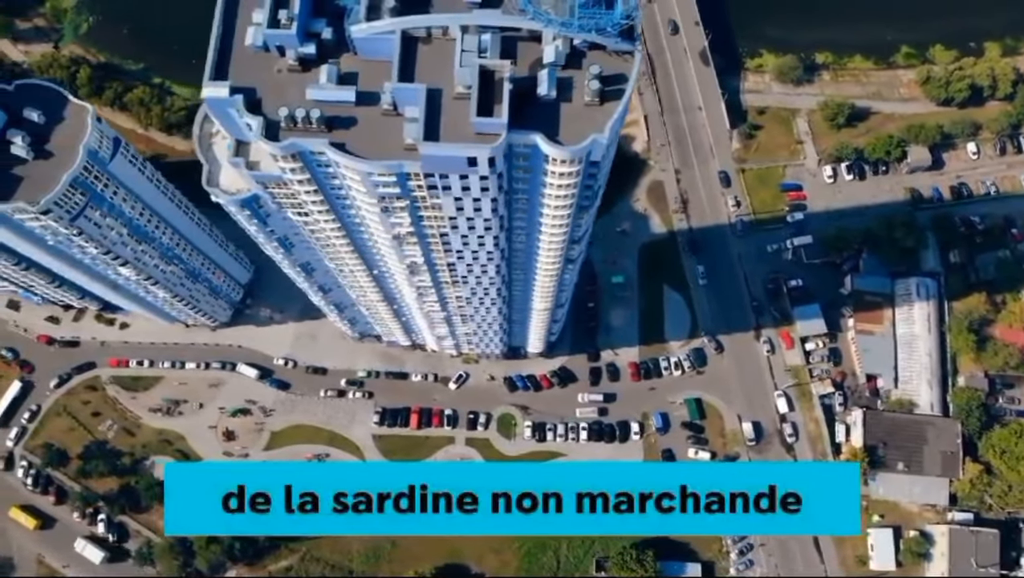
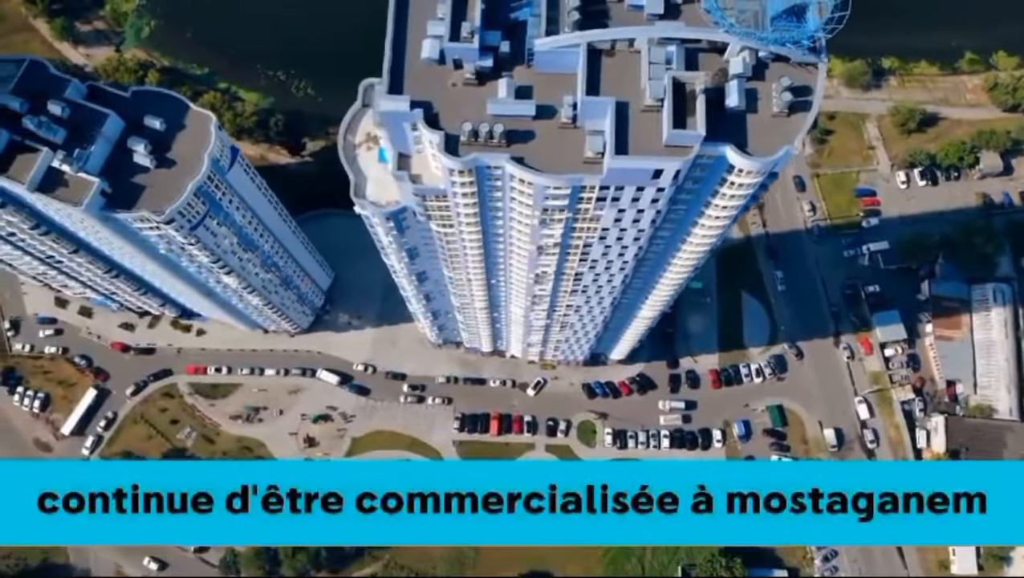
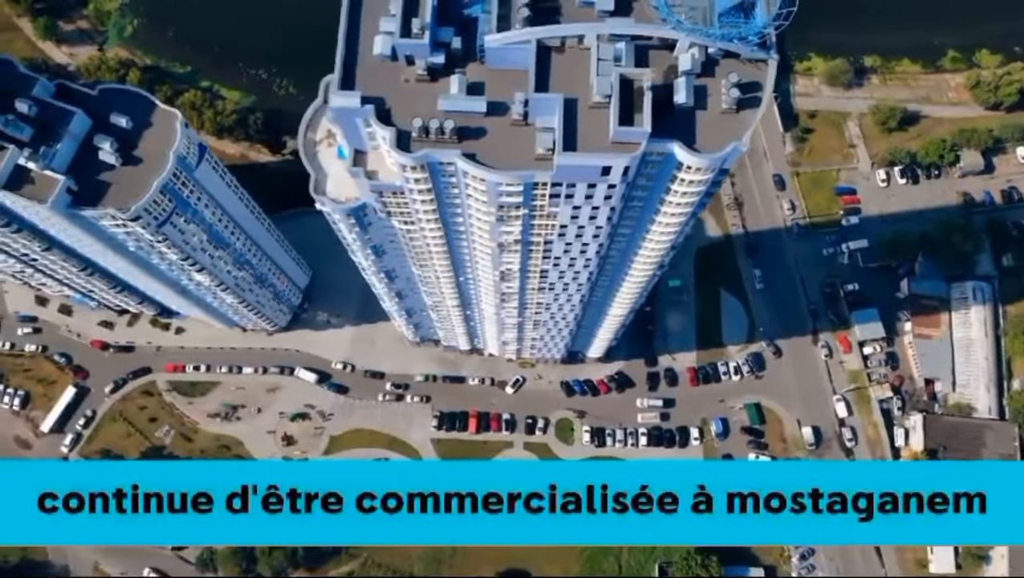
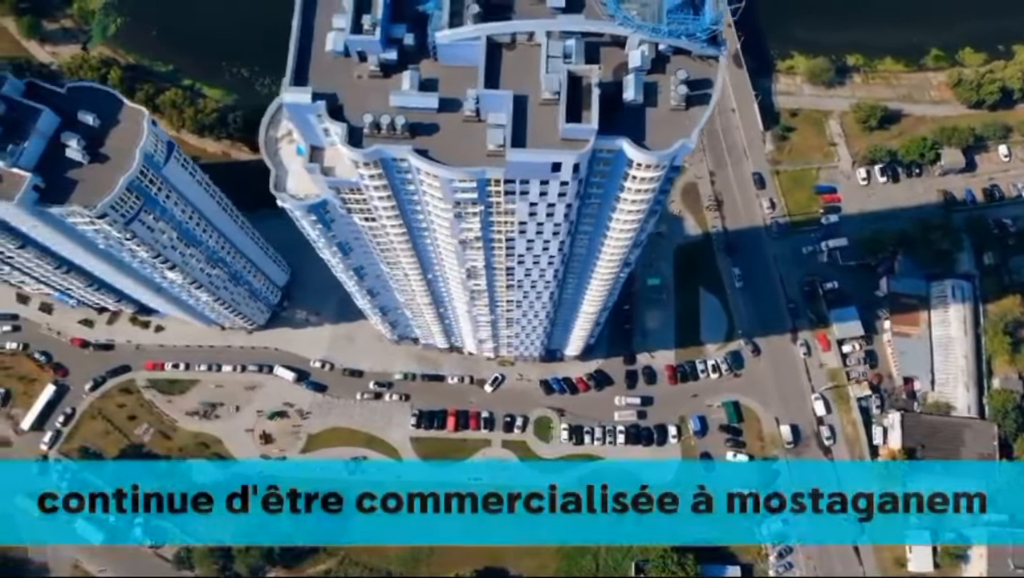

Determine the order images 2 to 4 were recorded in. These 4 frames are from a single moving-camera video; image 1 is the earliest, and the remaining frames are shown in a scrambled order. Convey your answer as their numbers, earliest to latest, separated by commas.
4, 3, 2
